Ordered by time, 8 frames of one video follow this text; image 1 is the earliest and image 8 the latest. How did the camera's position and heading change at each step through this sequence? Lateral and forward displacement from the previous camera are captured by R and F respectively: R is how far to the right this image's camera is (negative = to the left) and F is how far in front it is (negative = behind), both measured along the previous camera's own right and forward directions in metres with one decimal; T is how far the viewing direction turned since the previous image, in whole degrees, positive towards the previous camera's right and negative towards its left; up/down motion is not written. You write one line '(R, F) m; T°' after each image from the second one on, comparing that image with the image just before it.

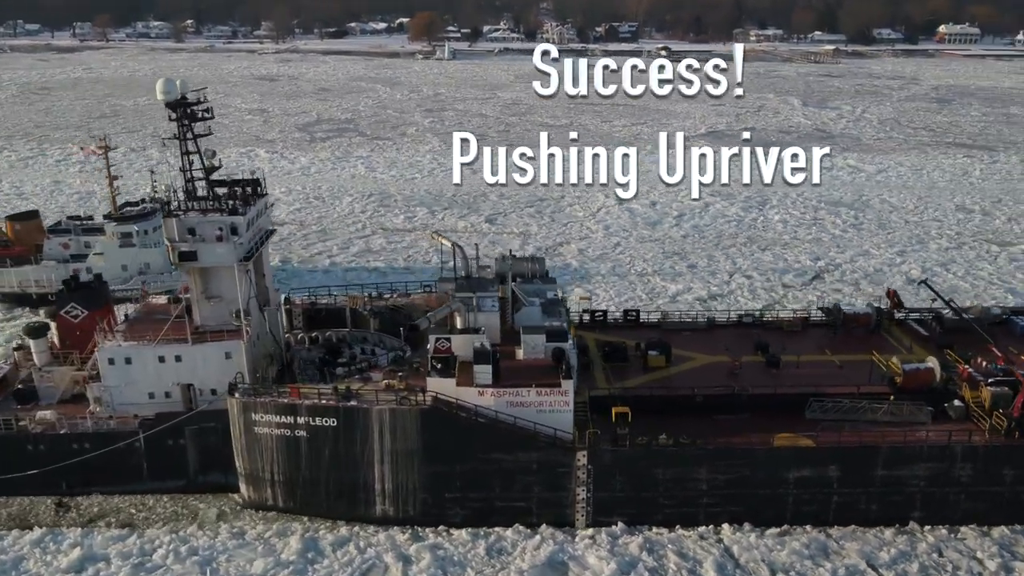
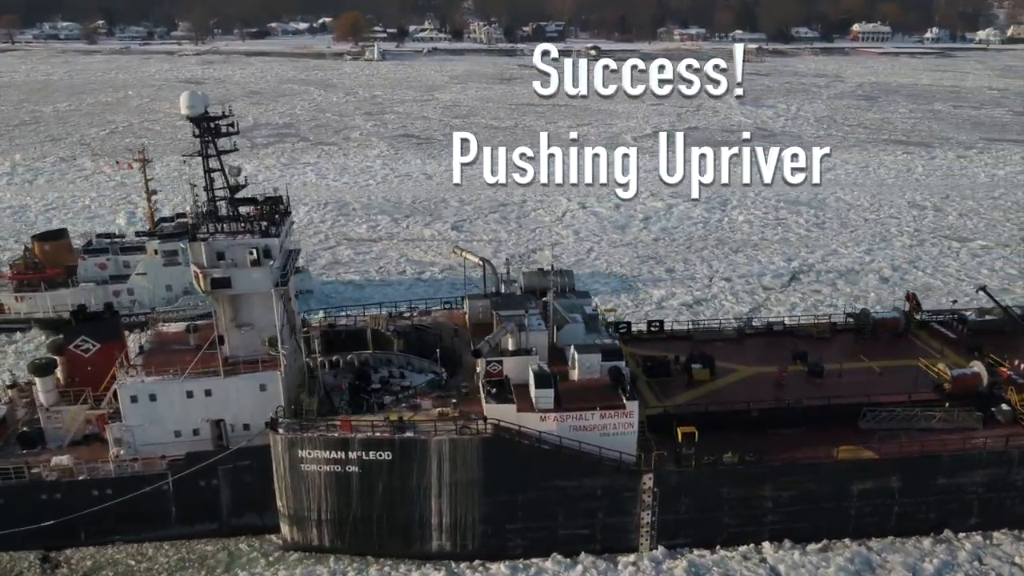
(-1.1, +0.4) m; +5°
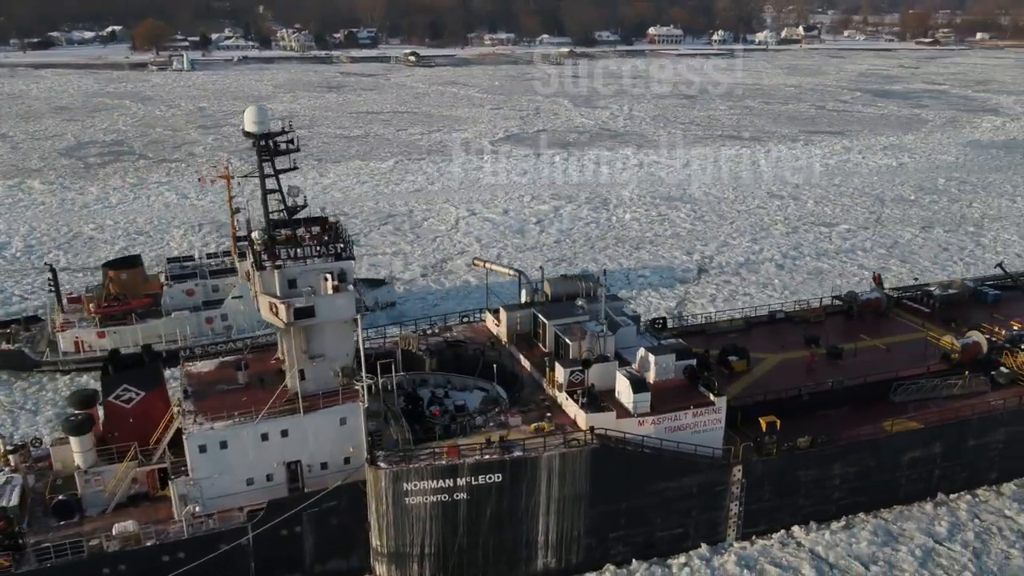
(-2.3, +0.4) m; +13°
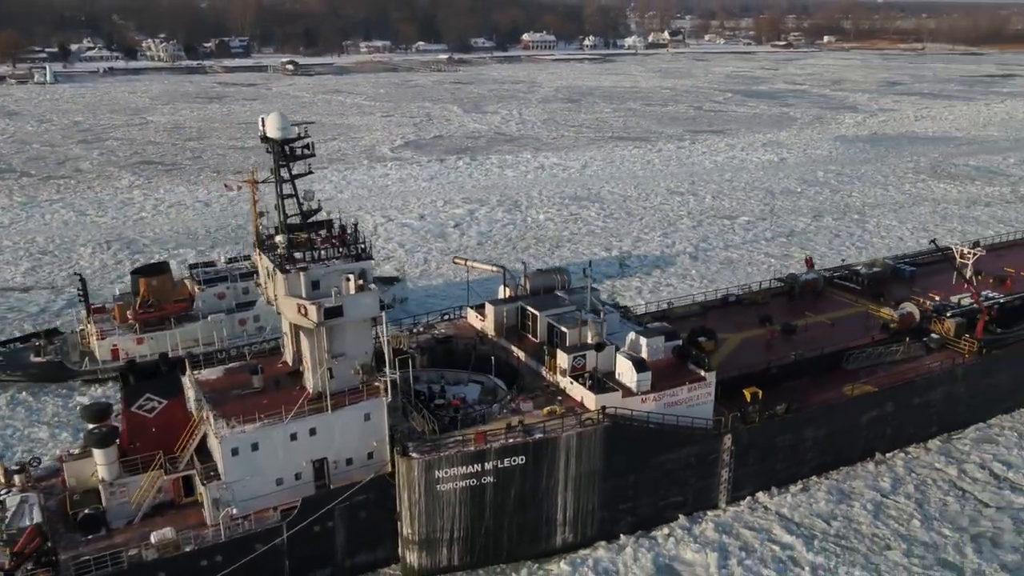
(-1.1, -0.3) m; +8°
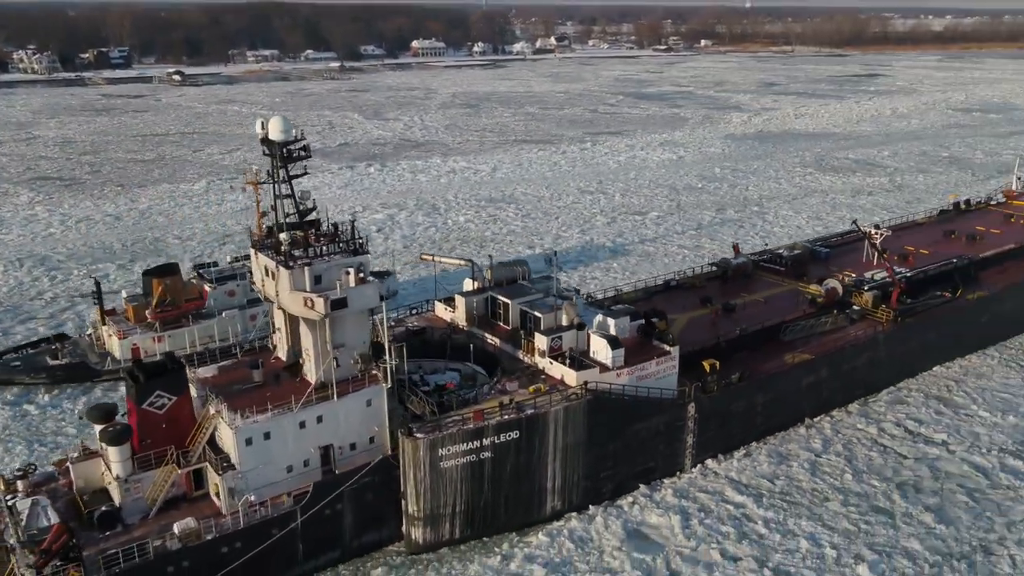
(-0.8, -0.5) m; +7°
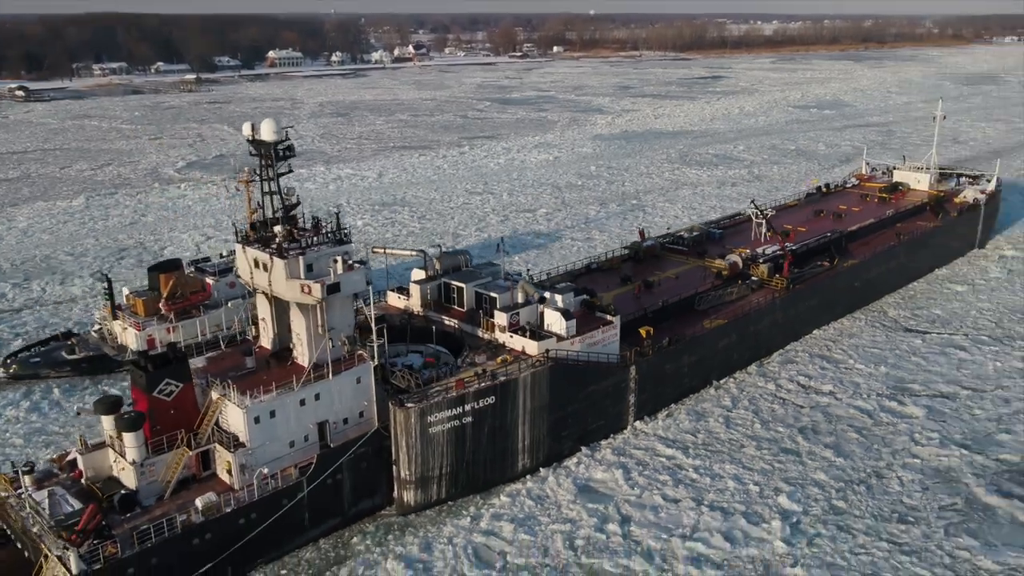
(-1.1, -0.8) m; +9°
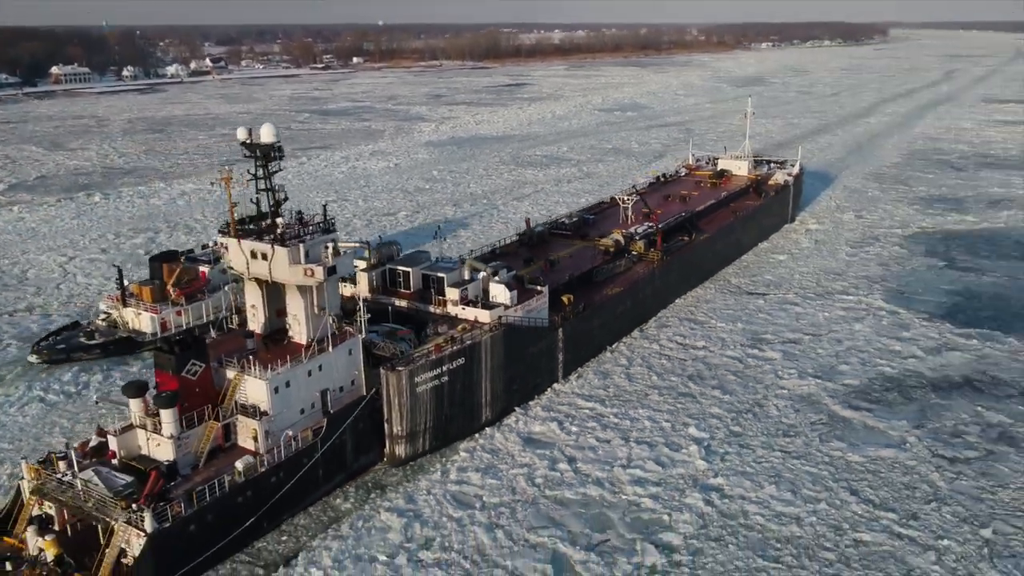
(-1.8, -1.3) m; +12°
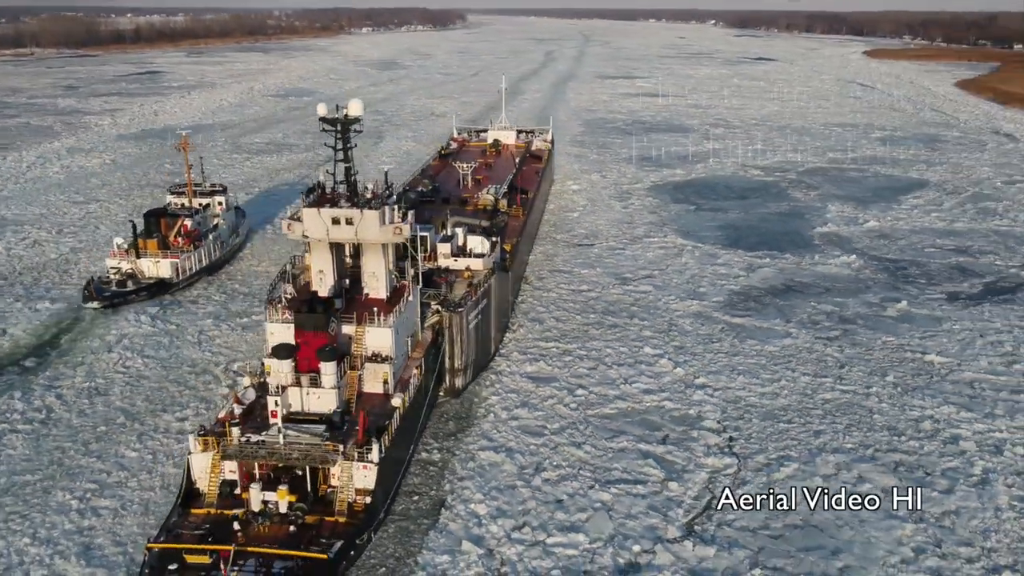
(-5.5, -0.2) m; +24°
